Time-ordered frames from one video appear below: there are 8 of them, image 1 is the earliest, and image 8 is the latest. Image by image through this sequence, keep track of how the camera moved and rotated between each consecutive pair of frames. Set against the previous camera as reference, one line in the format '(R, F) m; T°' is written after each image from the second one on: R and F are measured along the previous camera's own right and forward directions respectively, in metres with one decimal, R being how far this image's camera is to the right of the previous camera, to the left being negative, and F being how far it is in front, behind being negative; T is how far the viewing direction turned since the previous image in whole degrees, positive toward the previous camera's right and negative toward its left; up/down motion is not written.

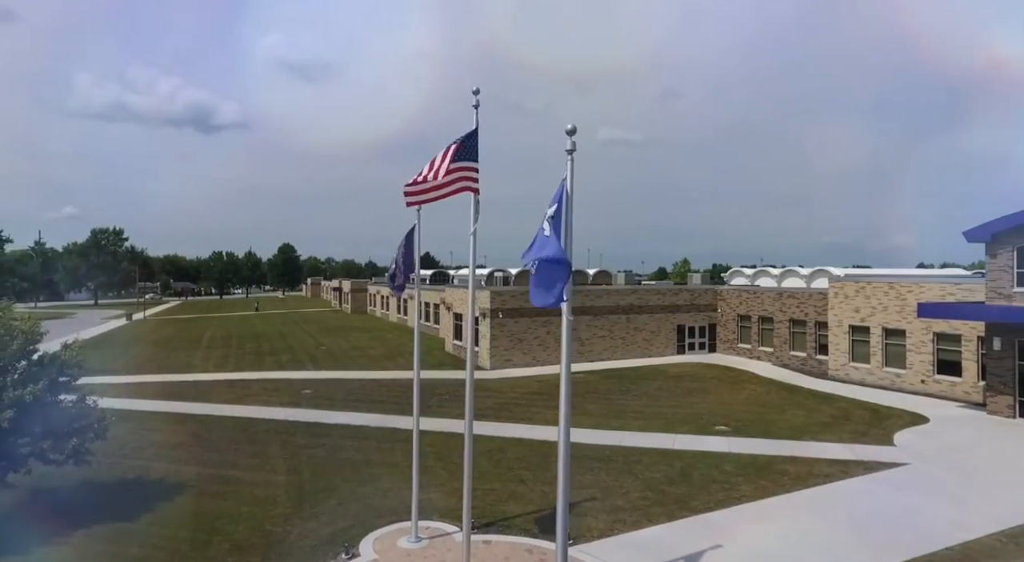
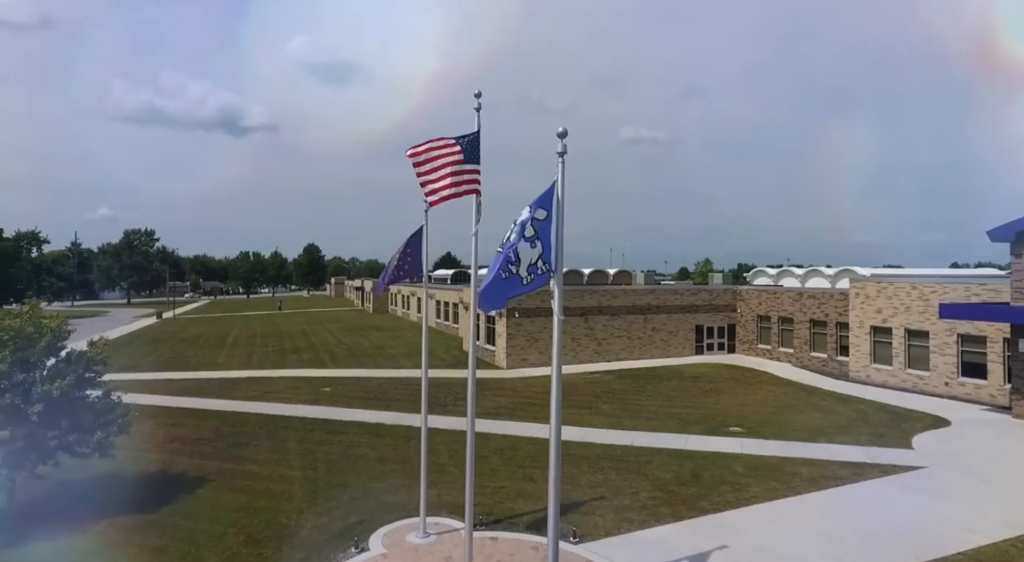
(+0.4, -0.2) m; -2°
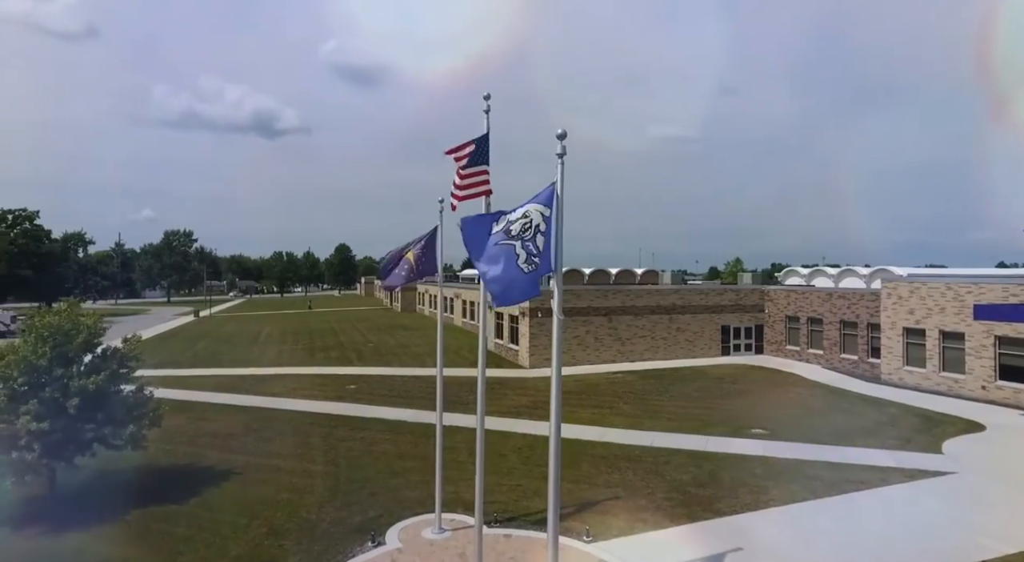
(+0.4, -0.1) m; -3°
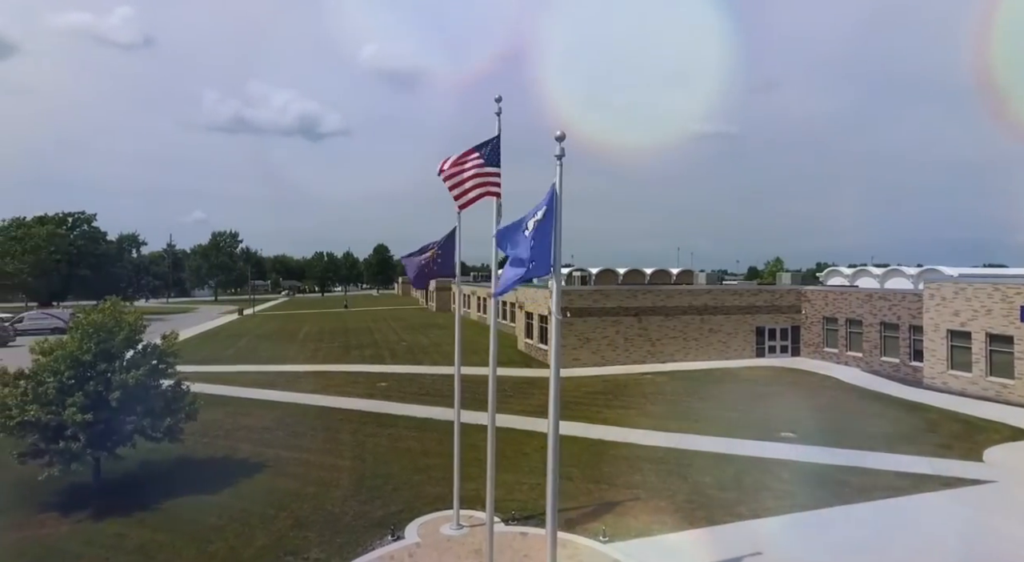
(+0.5, -0.1) m; -4°
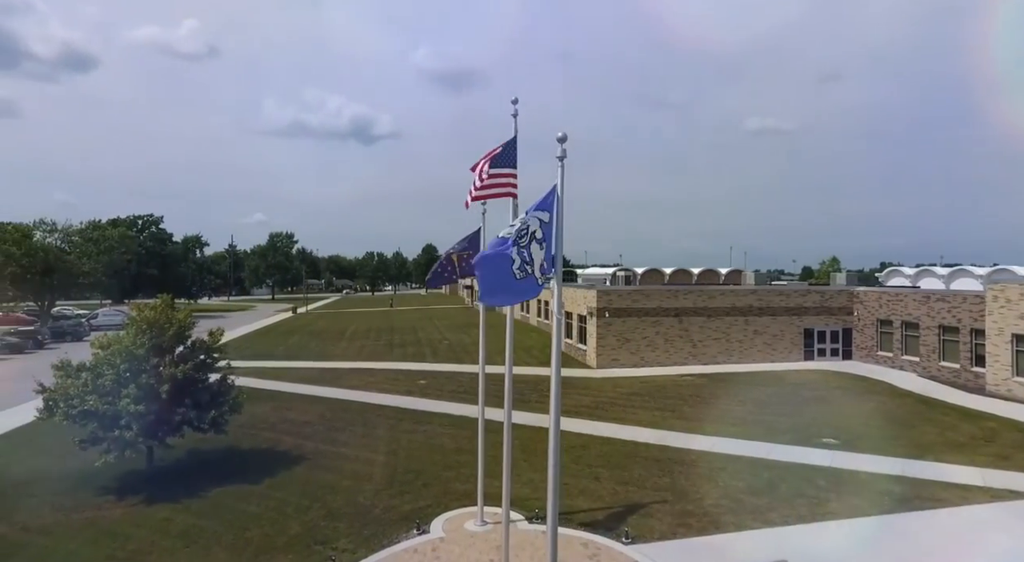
(+0.7, -0.1) m; -5°
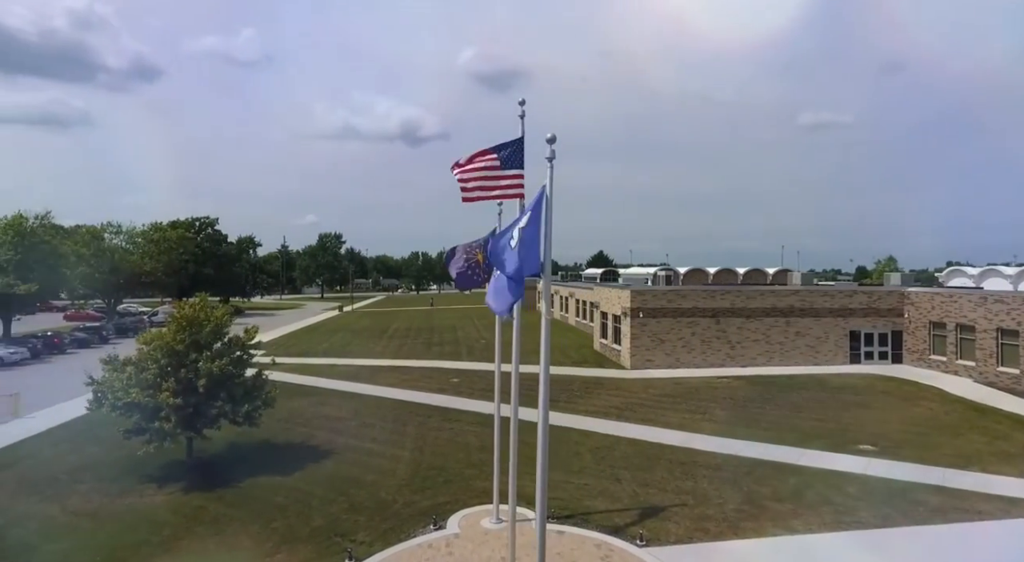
(+0.8, 0.0) m; -5°
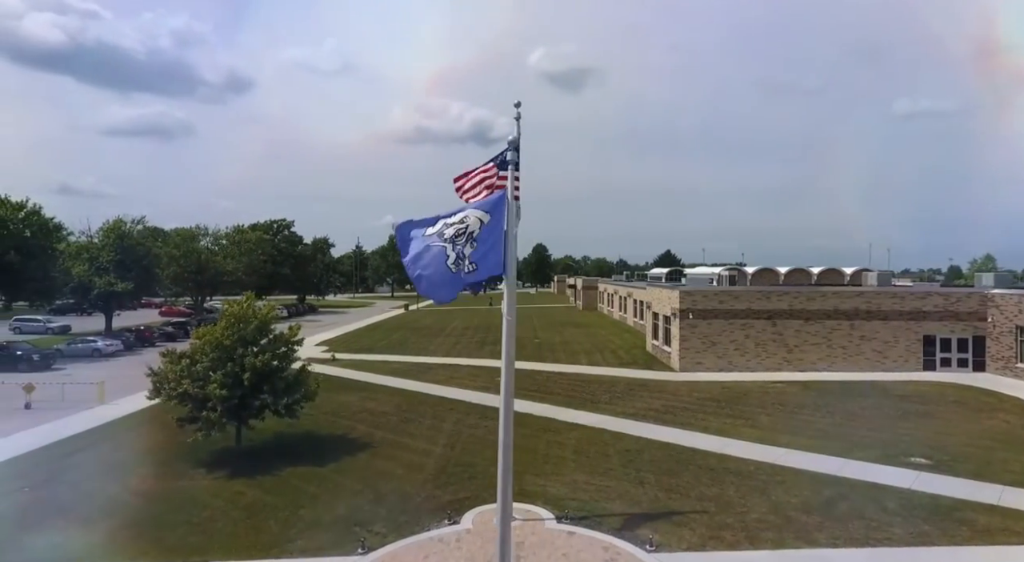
(+1.5, +0.1) m; -8°
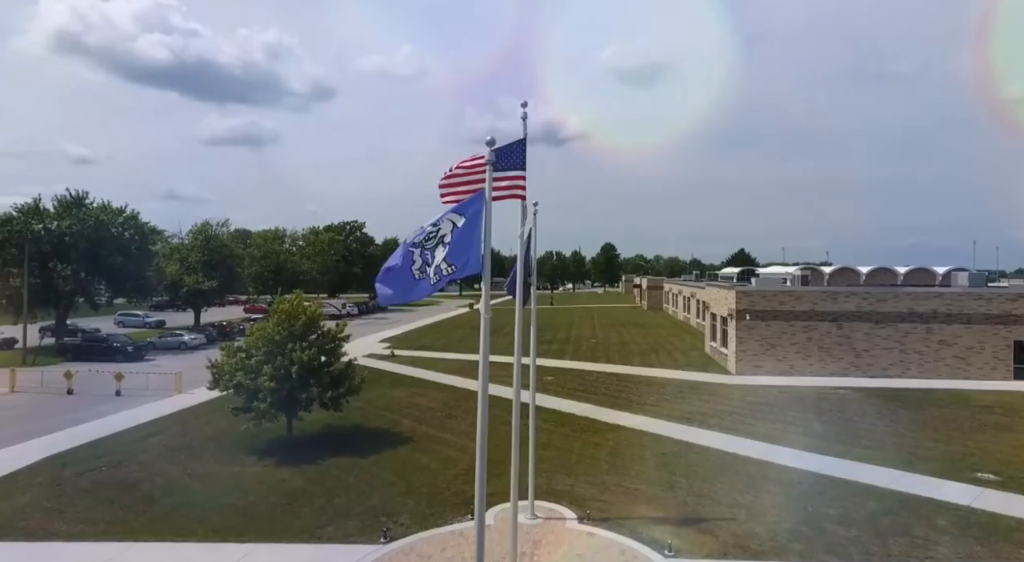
(+1.3, +0.1) m; -8°
